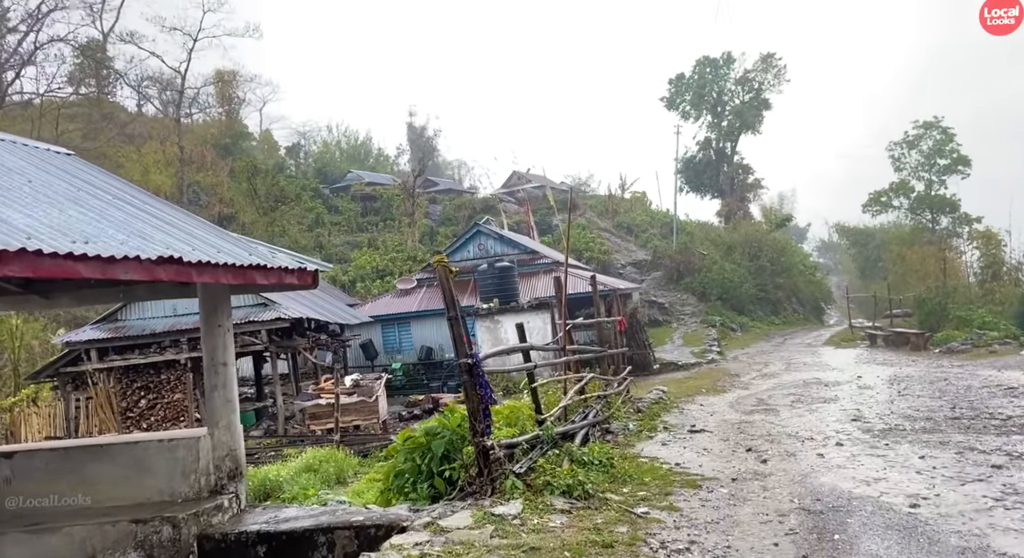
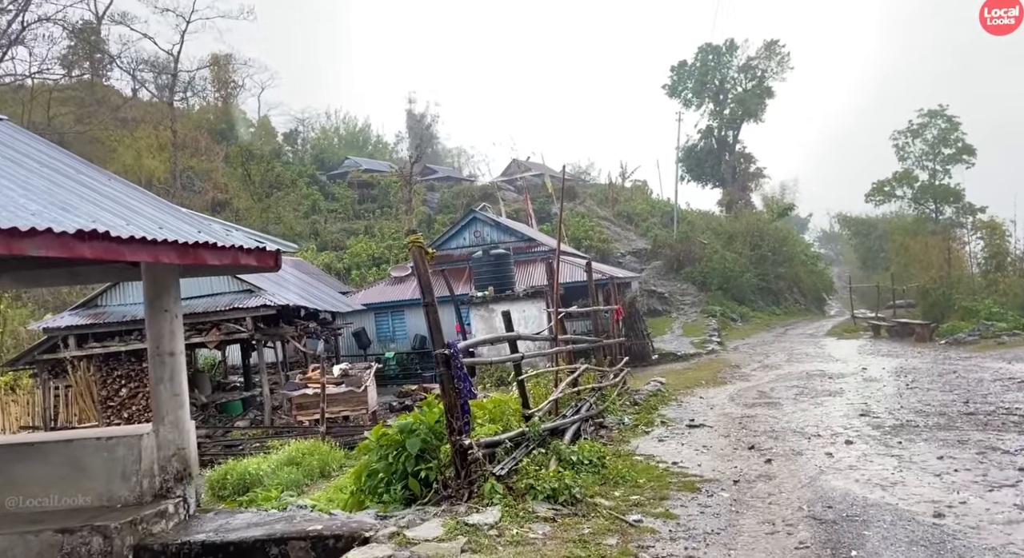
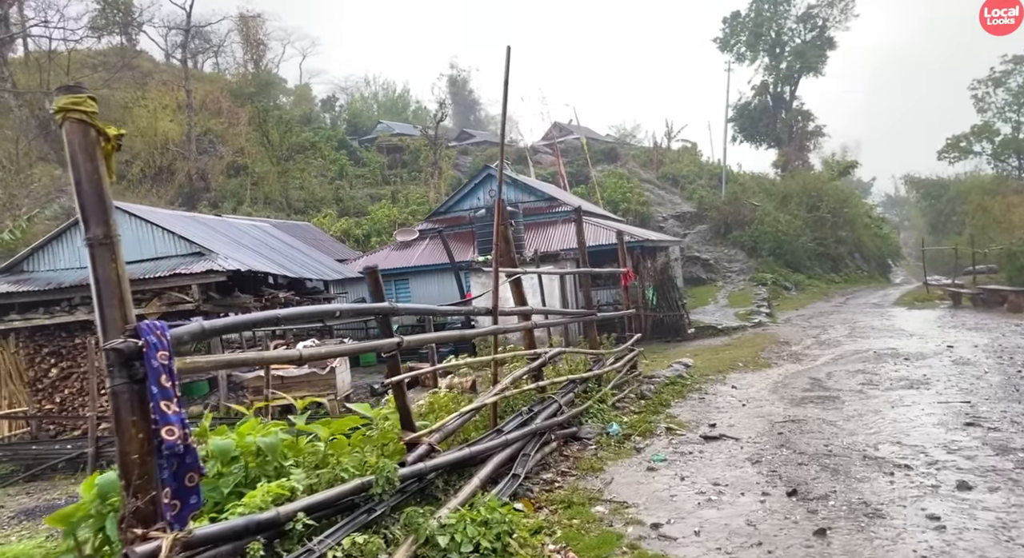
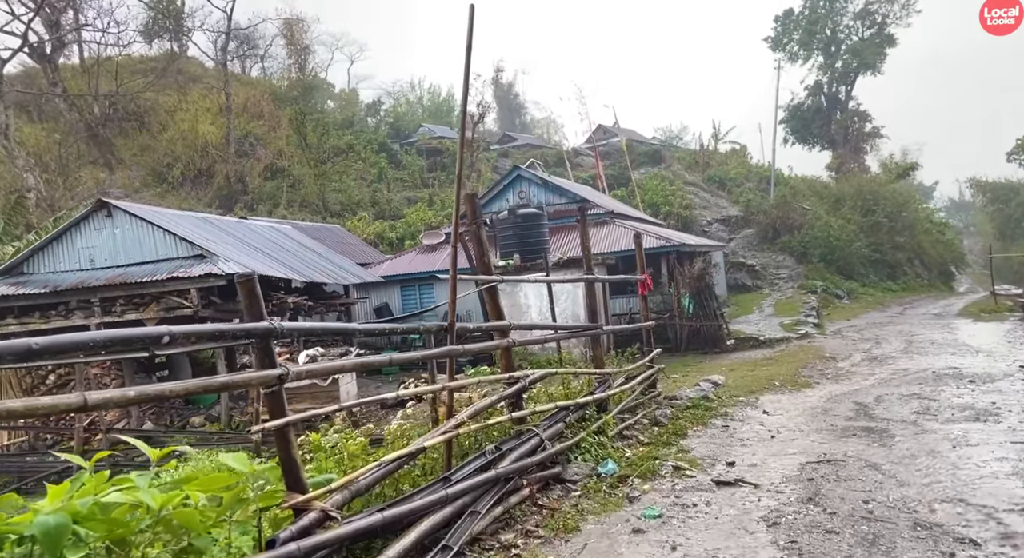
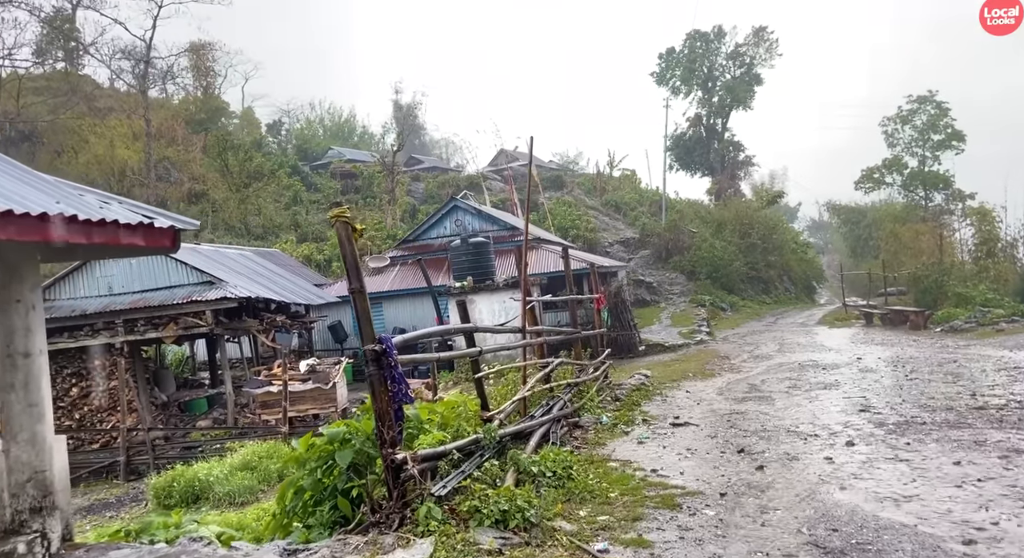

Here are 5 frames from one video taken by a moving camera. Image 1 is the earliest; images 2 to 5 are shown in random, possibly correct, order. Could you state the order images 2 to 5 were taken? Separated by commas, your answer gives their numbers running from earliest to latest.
2, 5, 3, 4
